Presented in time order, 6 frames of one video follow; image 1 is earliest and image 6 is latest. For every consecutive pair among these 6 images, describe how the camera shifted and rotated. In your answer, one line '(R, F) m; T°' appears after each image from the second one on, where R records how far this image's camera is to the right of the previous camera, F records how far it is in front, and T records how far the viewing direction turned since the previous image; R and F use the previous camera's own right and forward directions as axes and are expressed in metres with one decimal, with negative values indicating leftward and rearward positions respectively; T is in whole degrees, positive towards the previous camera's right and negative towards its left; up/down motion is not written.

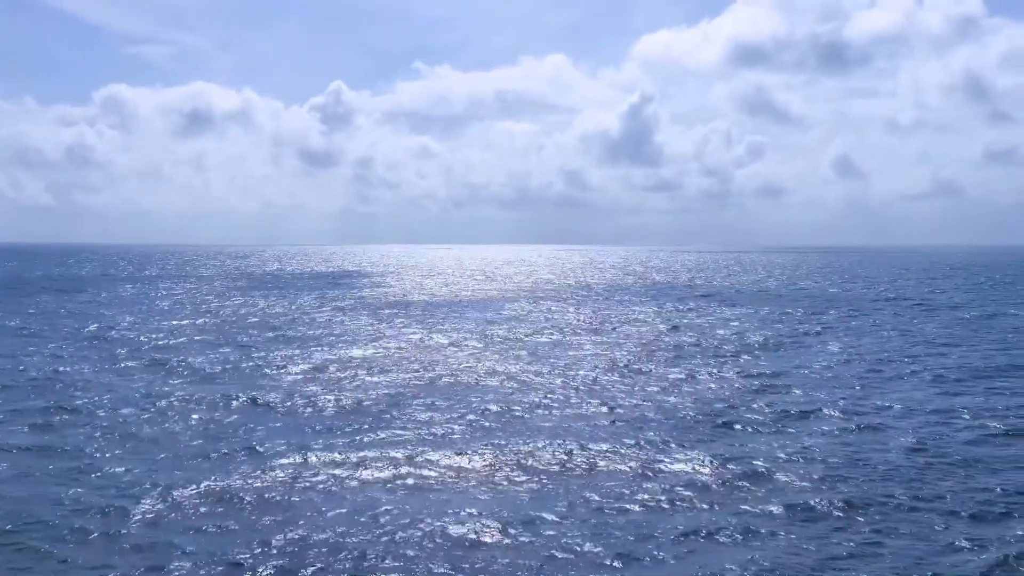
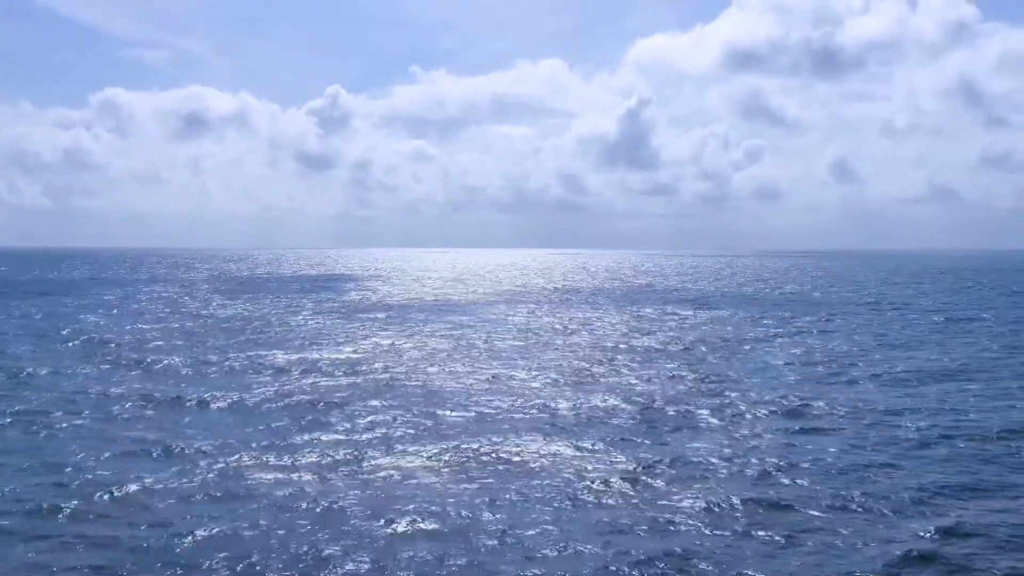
(+1.6, -0.3) m; 0°
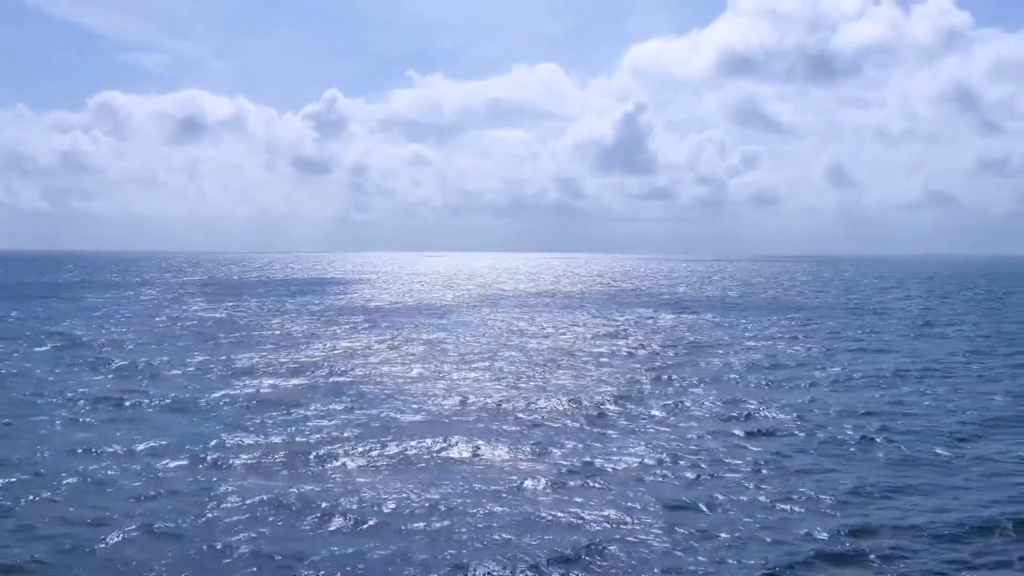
(+1.6, -0.5) m; 0°
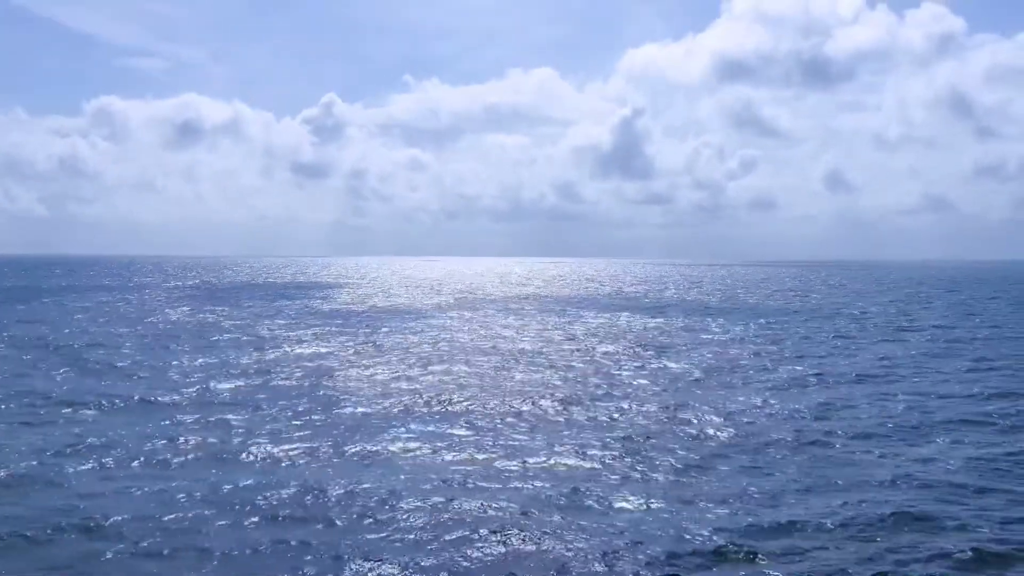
(+1.9, -0.4) m; 0°
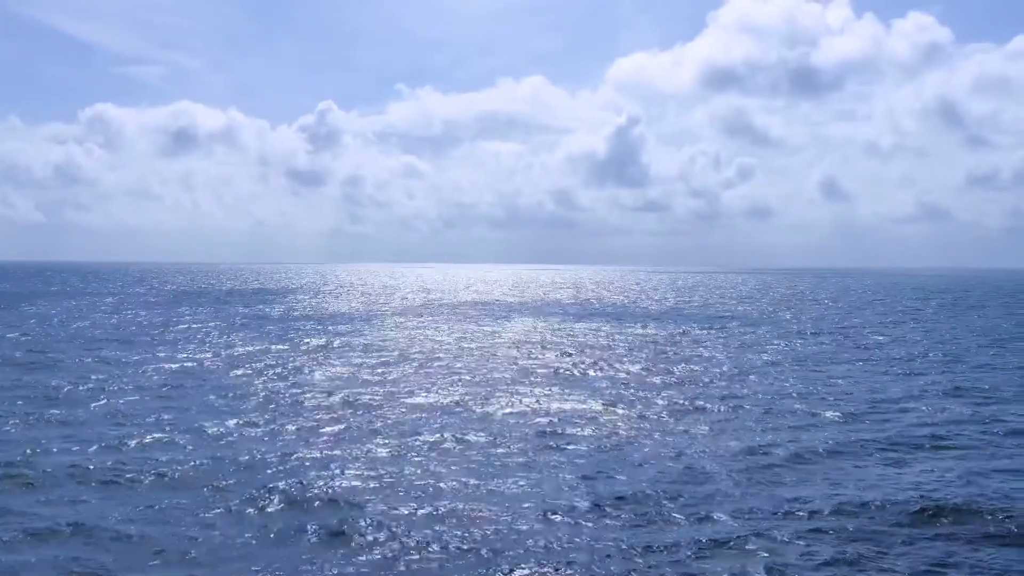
(+3.4, -0.5) m; 0°
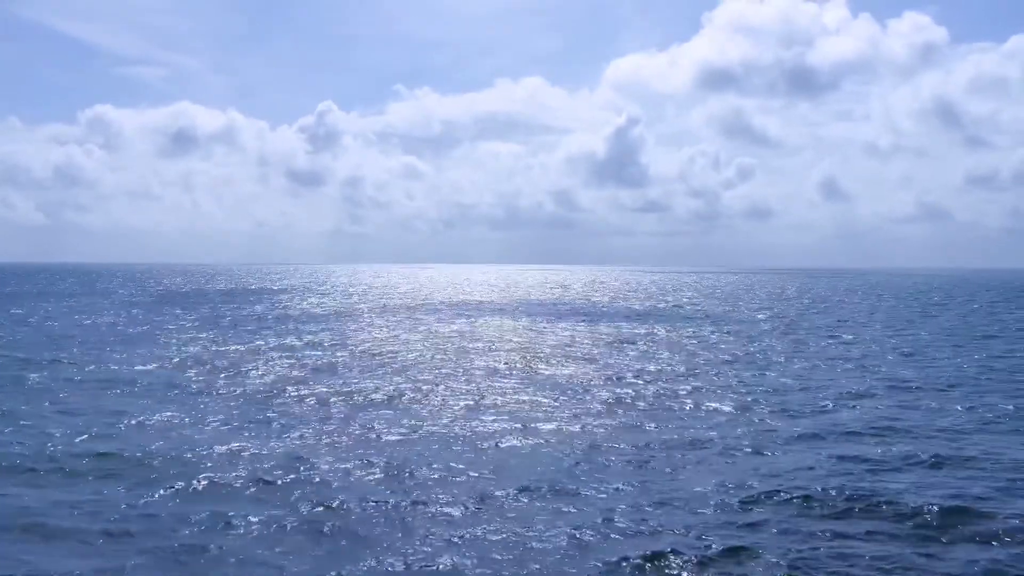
(+1.1, -0.2) m; 0°
